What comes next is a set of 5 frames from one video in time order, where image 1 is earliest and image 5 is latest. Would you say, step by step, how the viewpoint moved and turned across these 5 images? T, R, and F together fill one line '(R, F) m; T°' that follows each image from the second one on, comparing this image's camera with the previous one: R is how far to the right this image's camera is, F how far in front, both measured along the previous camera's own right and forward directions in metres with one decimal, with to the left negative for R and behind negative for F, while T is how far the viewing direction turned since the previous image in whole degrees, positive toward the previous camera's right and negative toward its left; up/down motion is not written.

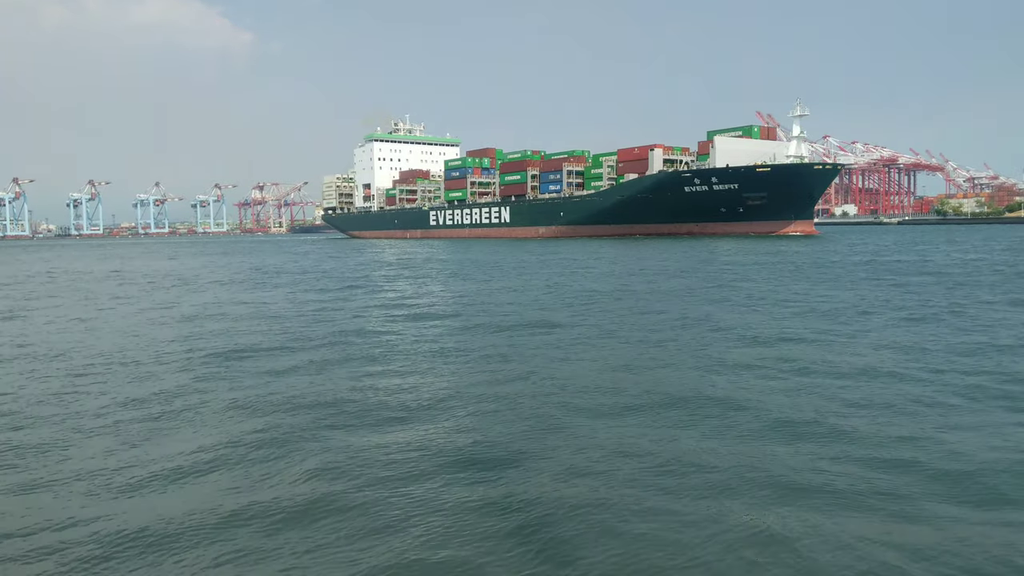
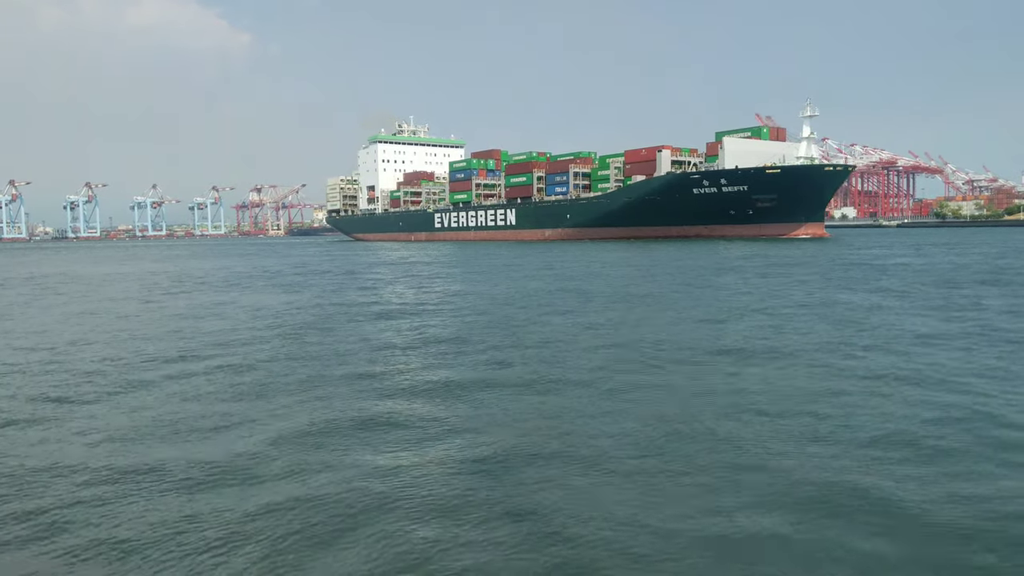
(-0.6, +0.2) m; +1°
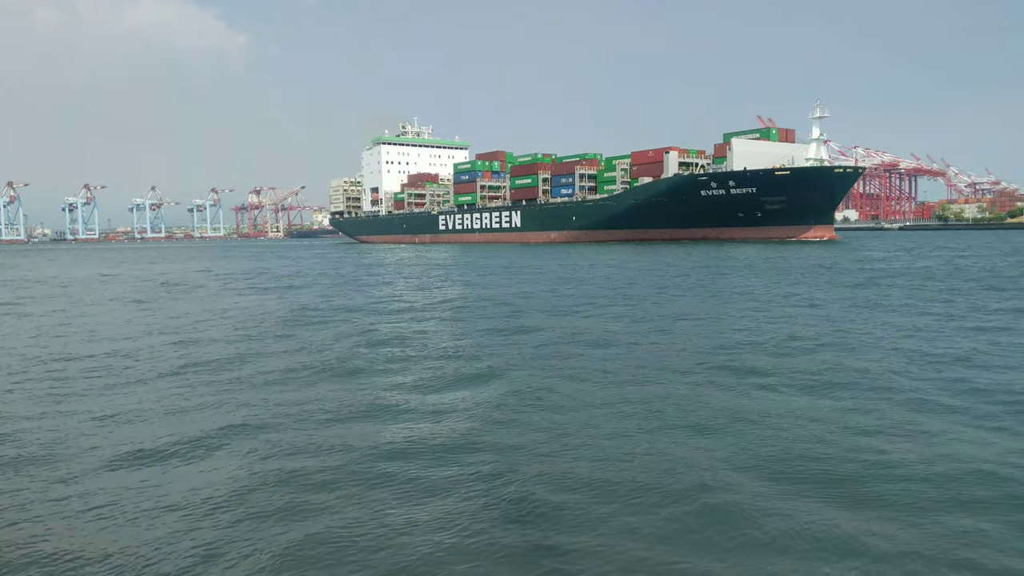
(-0.4, +0.3) m; 0°
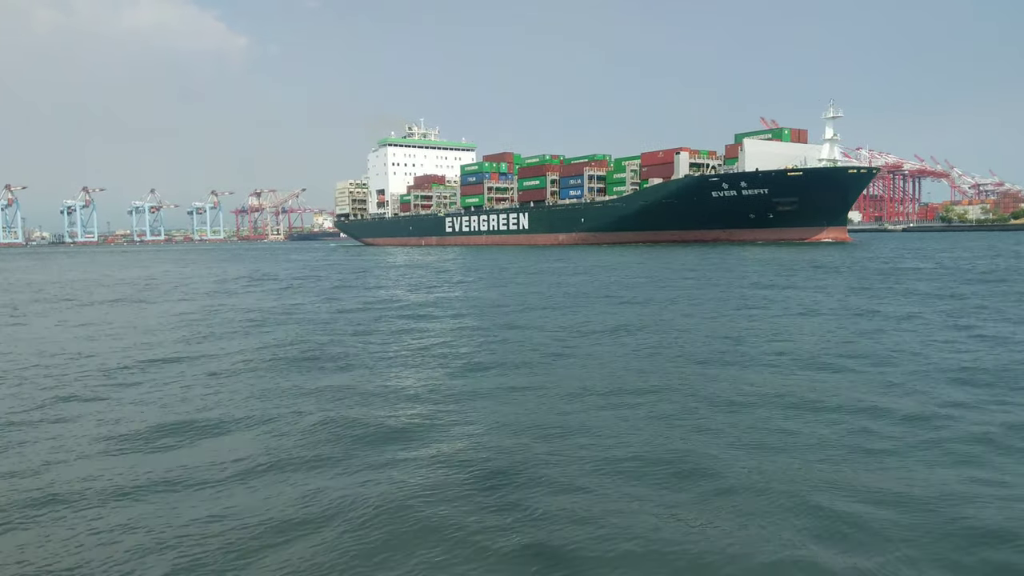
(-0.5, +0.4) m; 0°
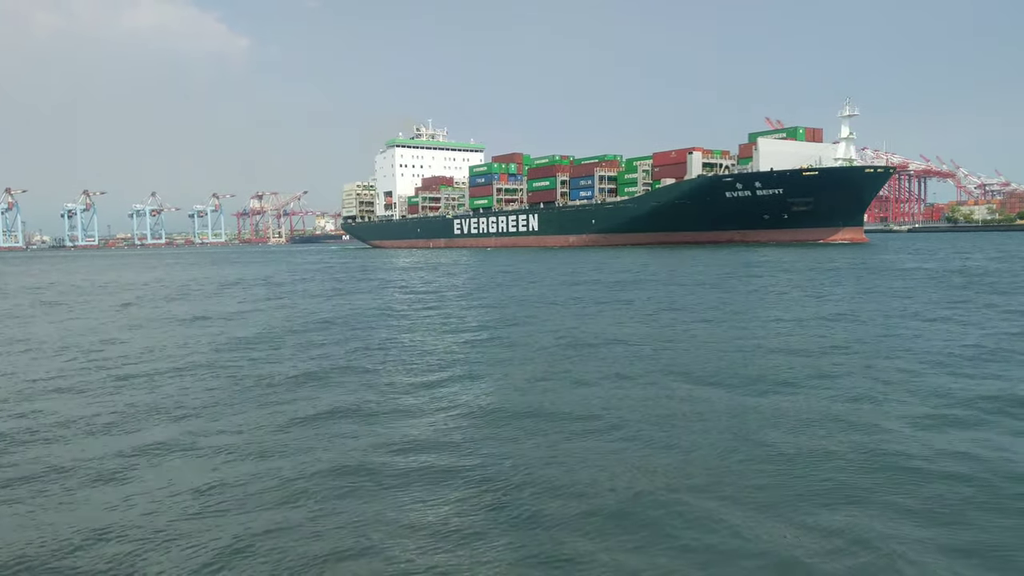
(-0.6, +0.4) m; 0°
